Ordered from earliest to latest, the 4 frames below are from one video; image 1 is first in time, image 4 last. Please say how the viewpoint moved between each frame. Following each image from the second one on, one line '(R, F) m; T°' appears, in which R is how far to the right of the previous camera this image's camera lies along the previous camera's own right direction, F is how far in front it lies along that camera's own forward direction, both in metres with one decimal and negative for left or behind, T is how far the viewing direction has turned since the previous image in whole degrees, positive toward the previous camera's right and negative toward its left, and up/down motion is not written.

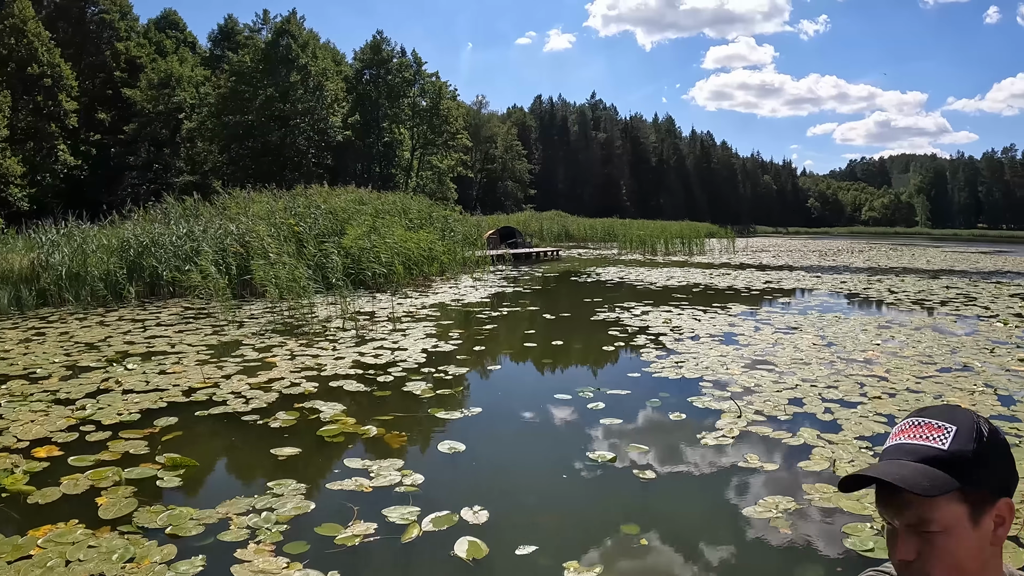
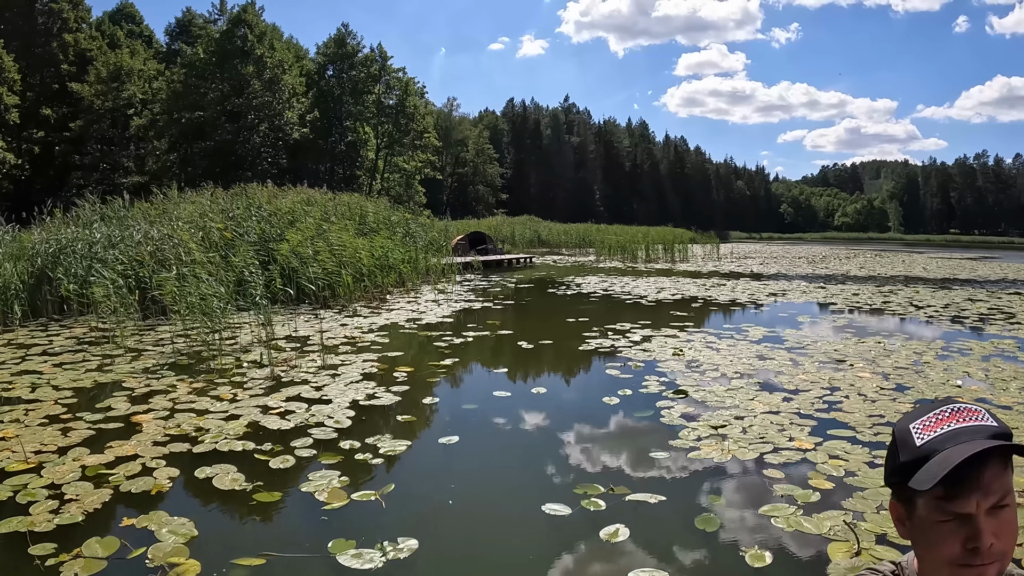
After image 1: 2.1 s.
(+0.1, +1.5) m; +3°
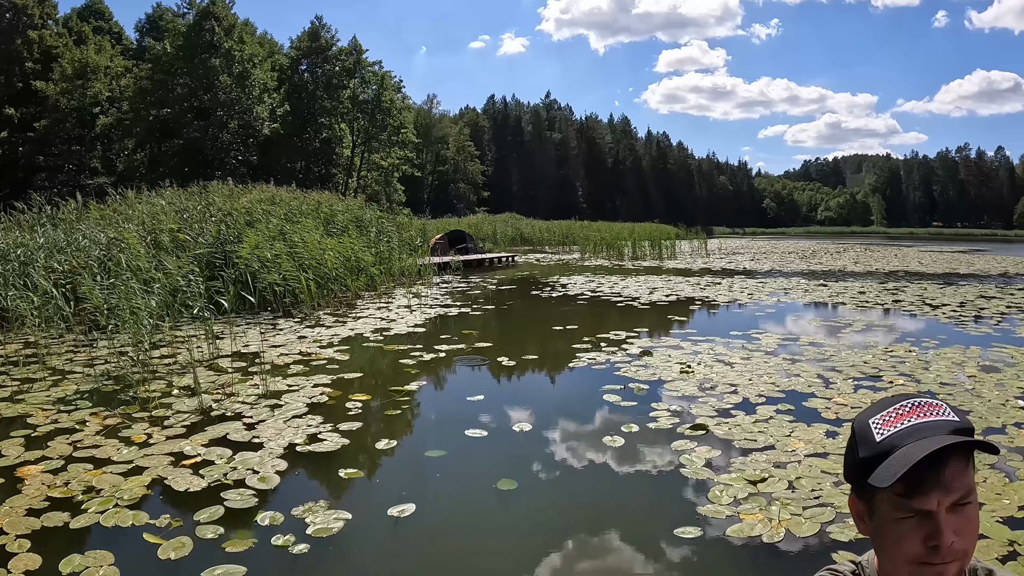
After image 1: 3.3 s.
(+0.1, +0.8) m; +2°
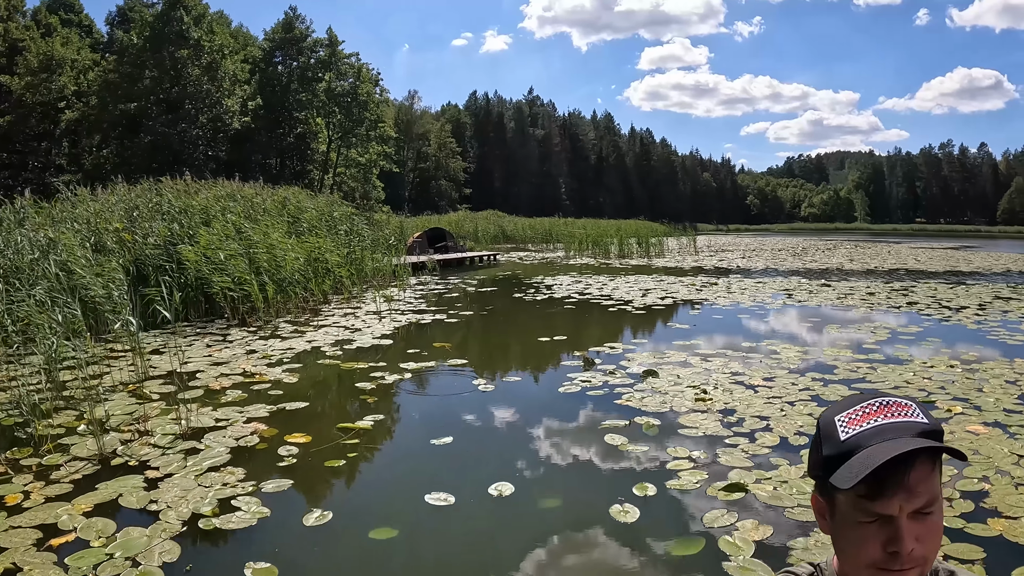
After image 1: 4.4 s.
(0.0, +0.8) m; +2°
